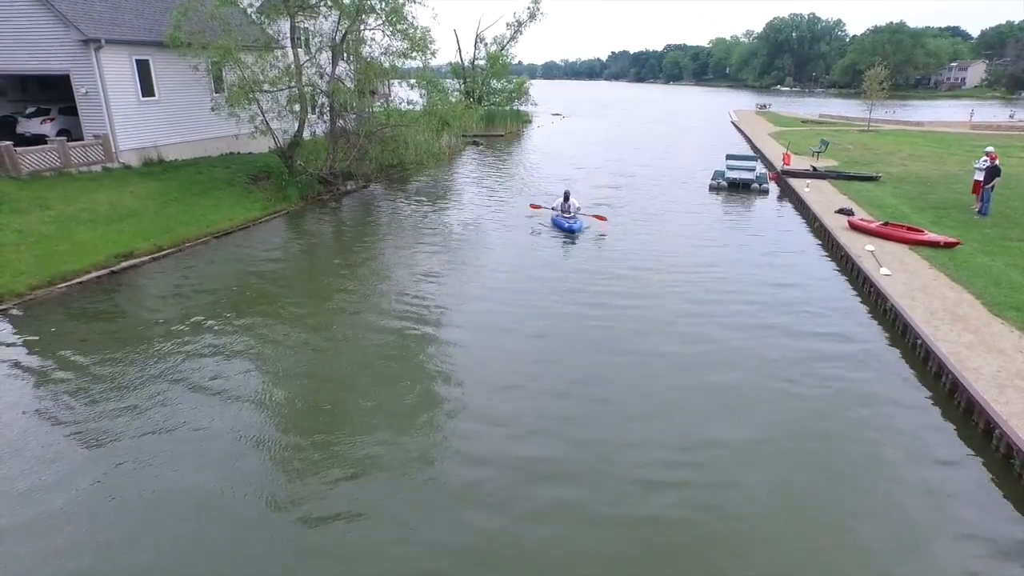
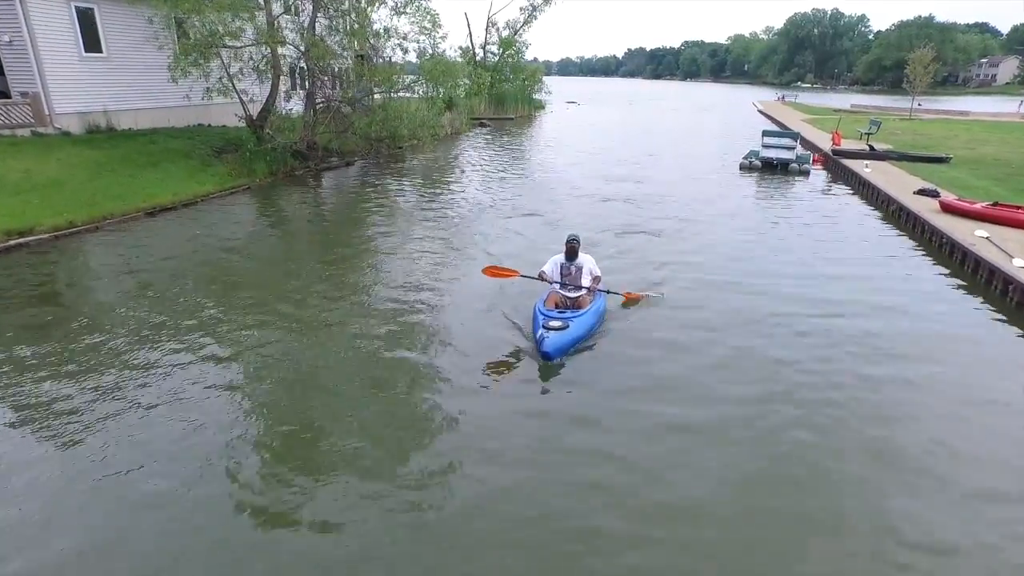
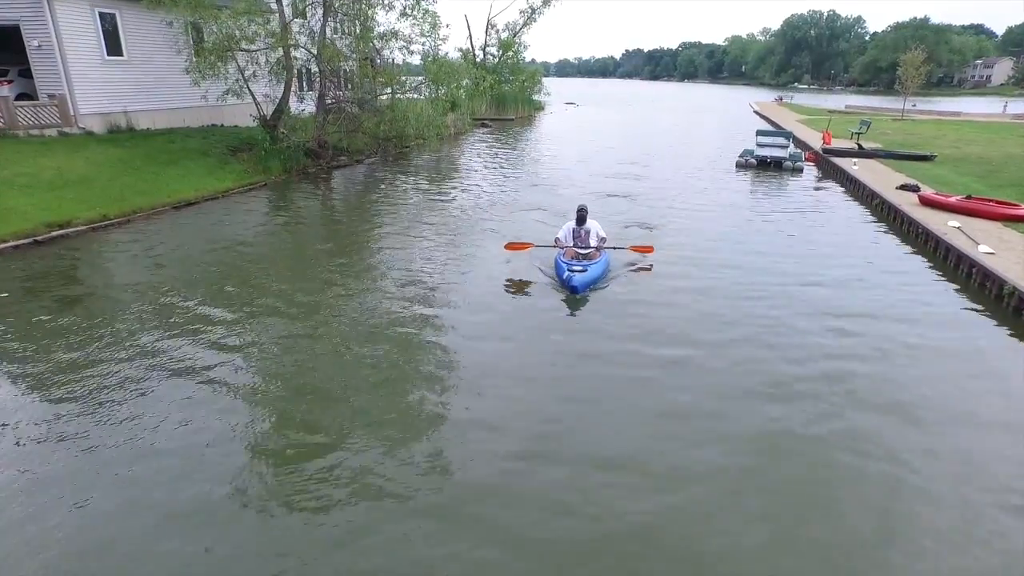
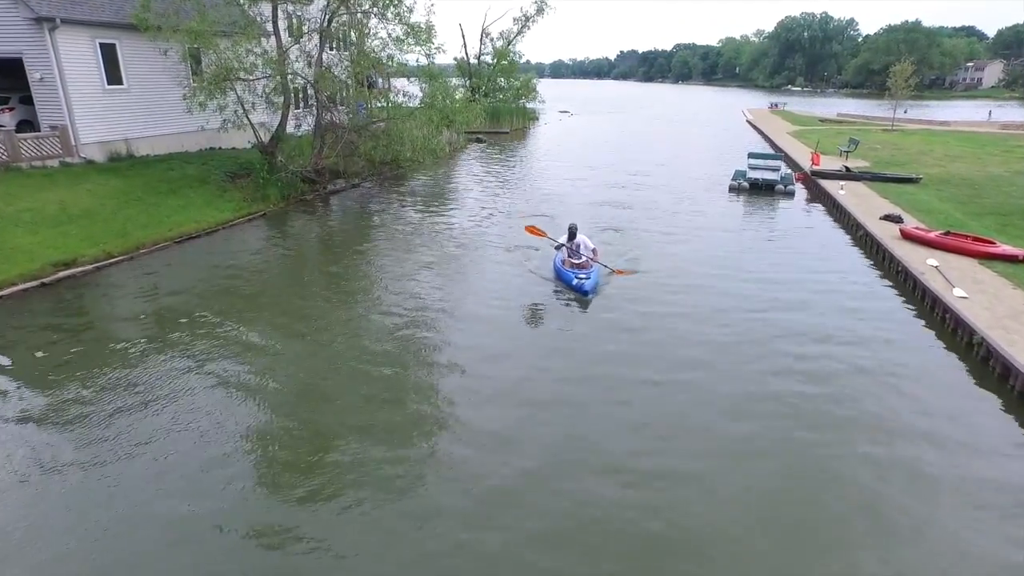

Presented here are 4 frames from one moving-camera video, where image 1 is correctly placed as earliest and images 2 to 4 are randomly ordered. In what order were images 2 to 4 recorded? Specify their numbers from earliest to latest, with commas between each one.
4, 3, 2
